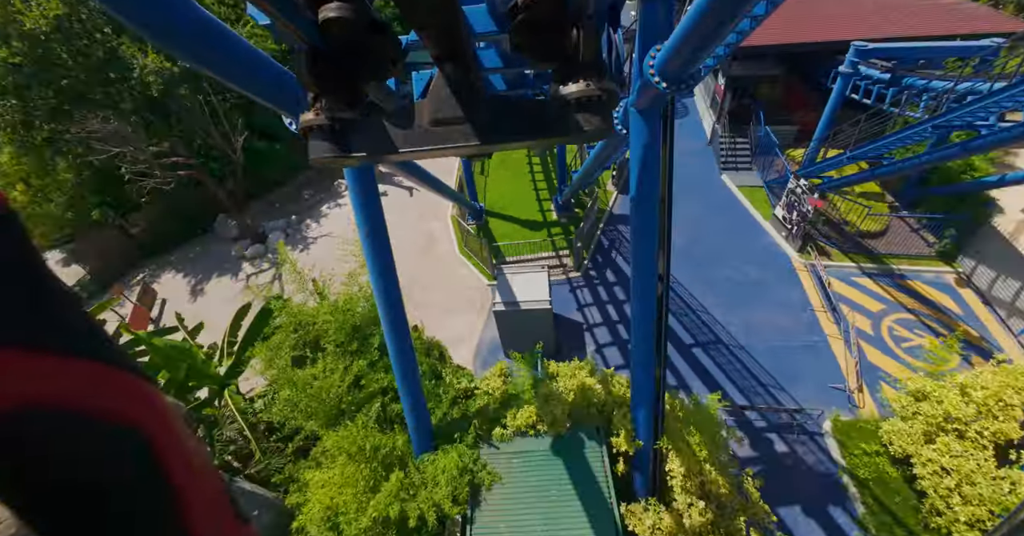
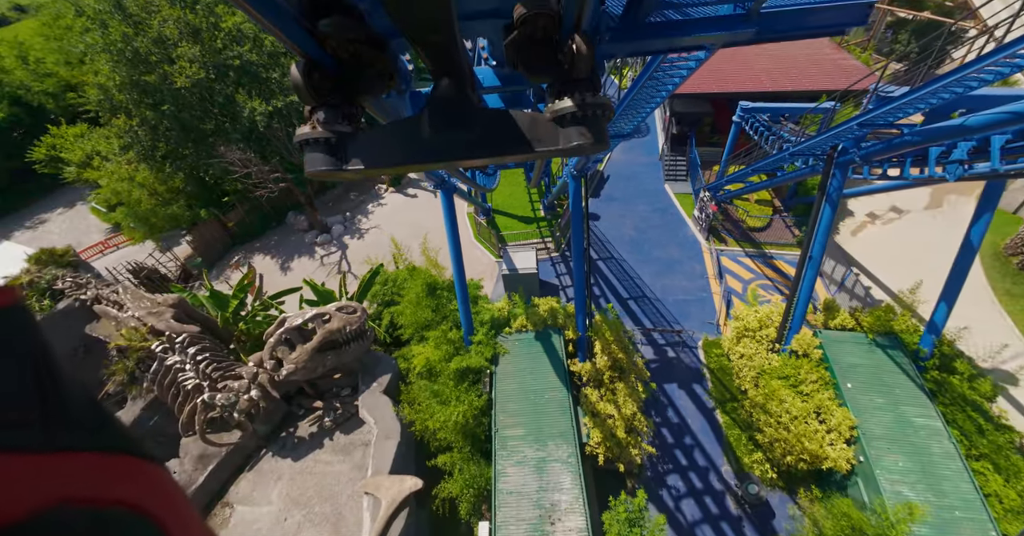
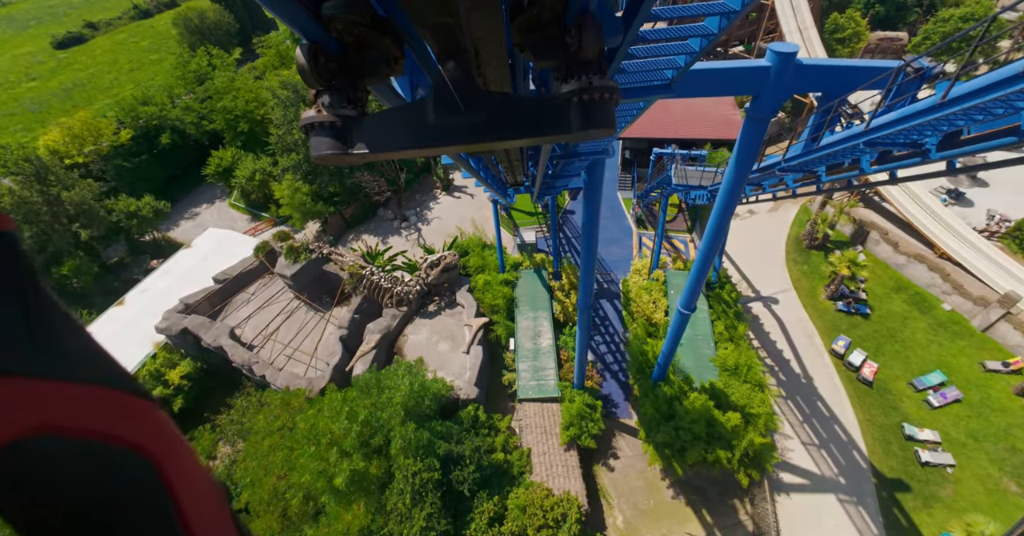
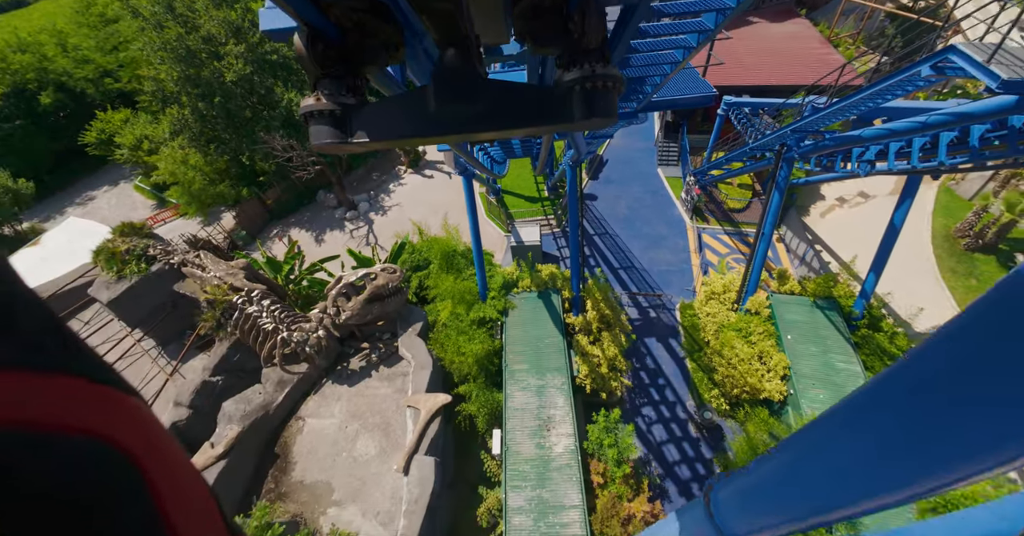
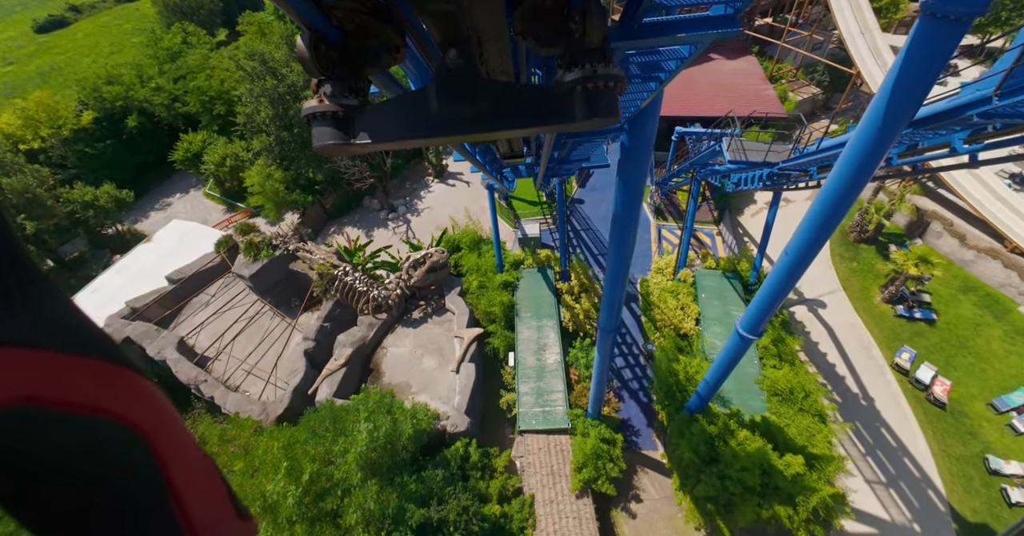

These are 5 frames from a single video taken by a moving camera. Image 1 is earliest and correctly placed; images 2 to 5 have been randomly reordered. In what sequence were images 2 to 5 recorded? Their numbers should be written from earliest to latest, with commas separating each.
2, 4, 5, 3
